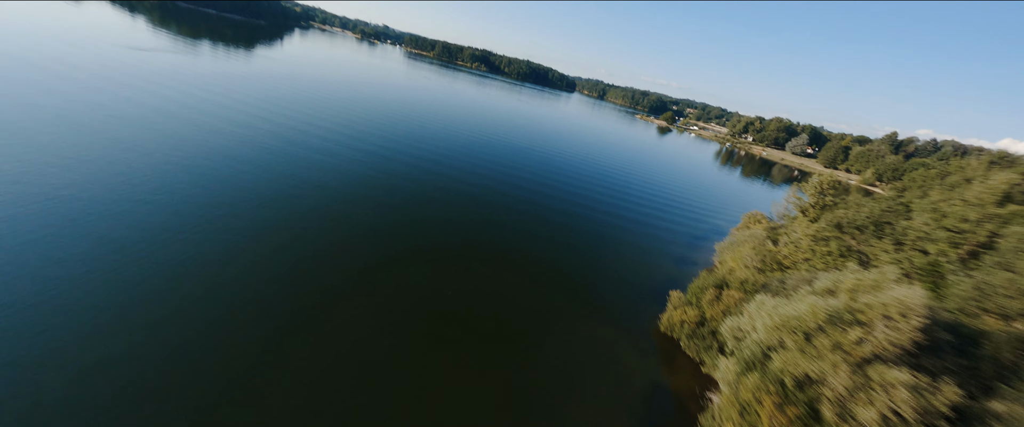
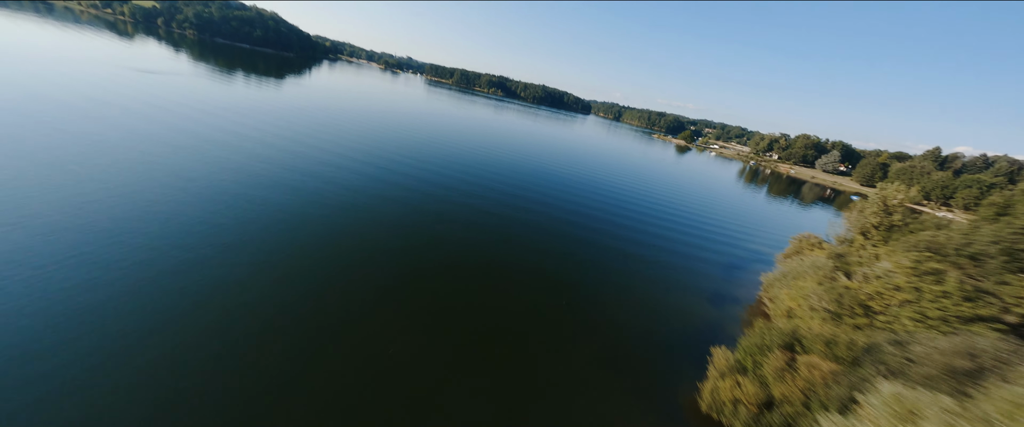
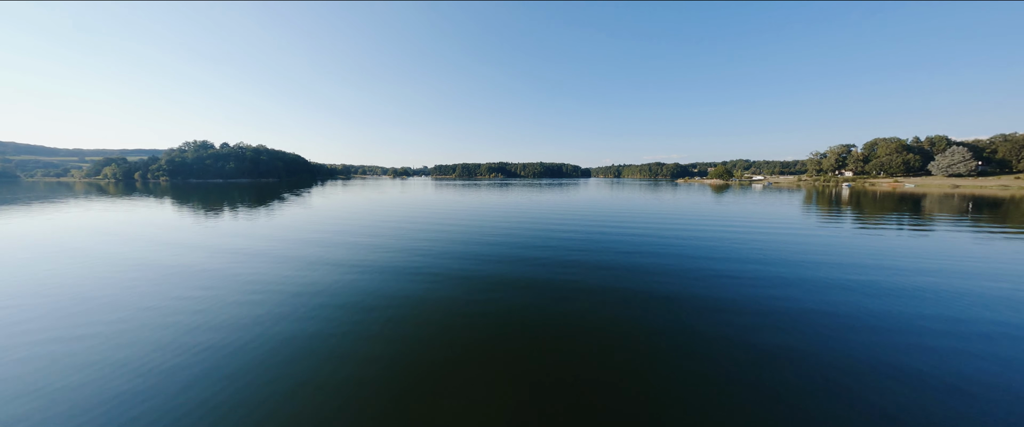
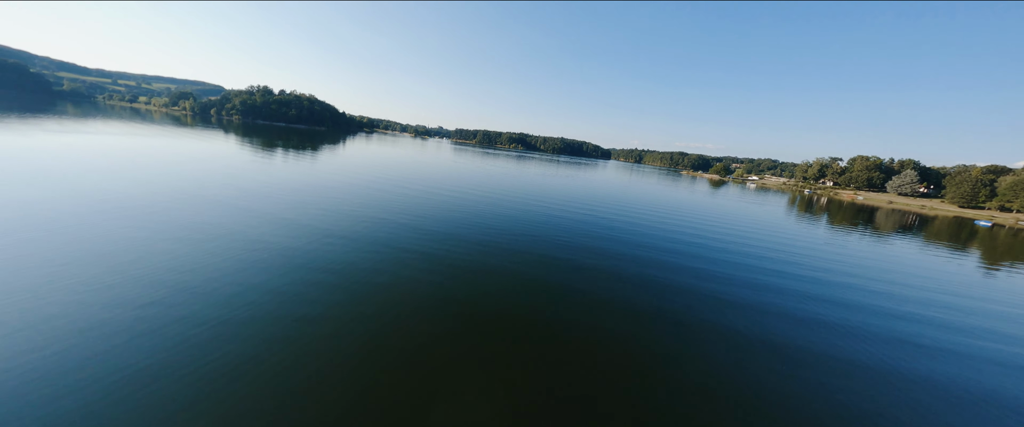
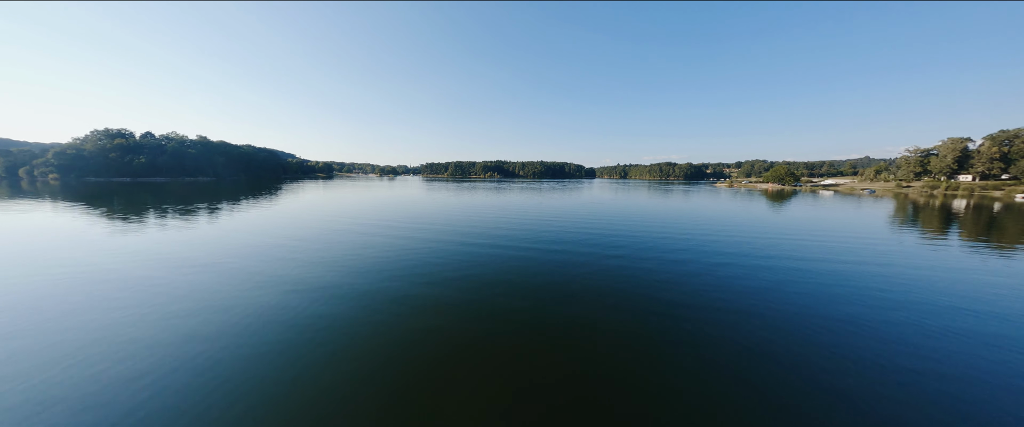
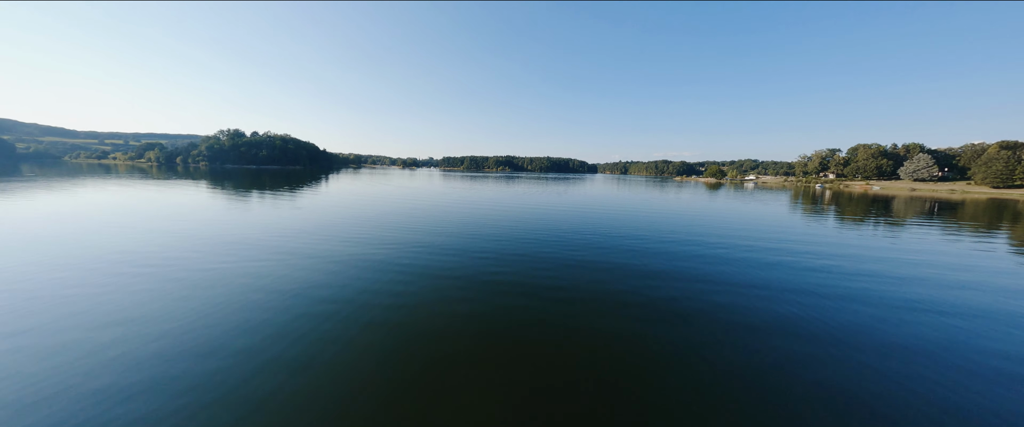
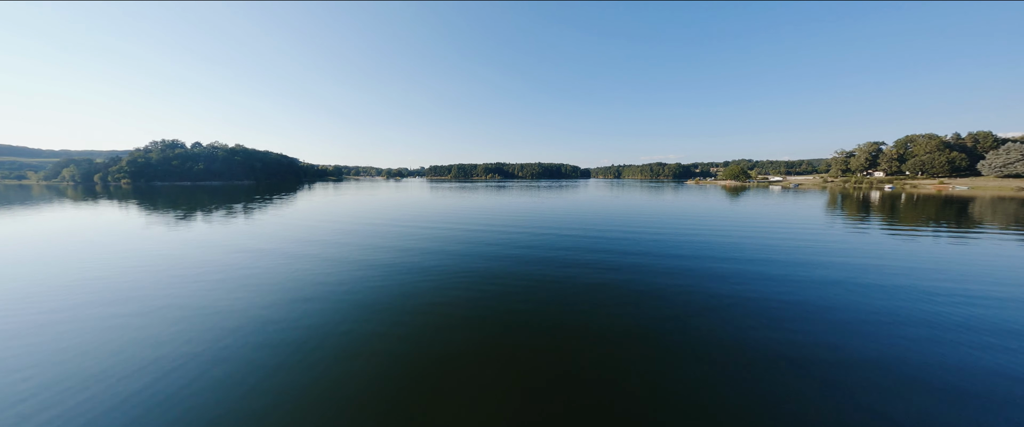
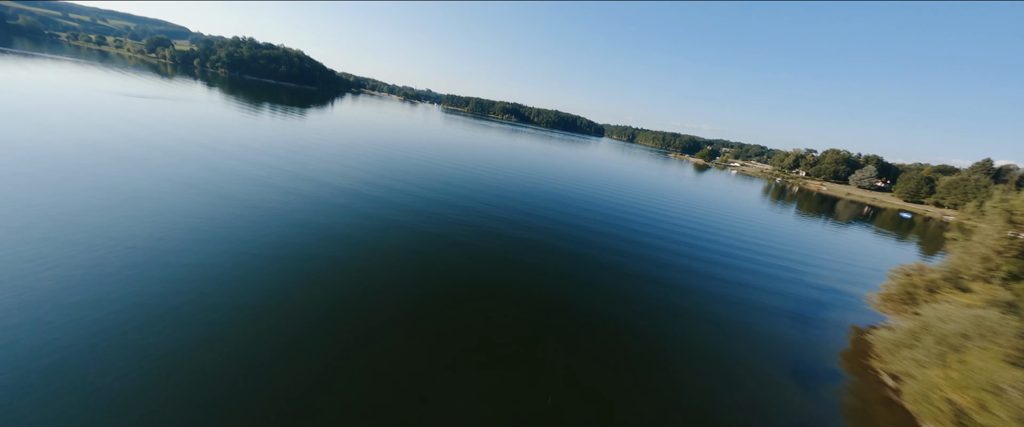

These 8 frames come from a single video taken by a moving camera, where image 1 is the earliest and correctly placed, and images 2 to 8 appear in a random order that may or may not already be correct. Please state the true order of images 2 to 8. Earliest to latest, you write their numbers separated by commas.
2, 8, 4, 6, 3, 7, 5
